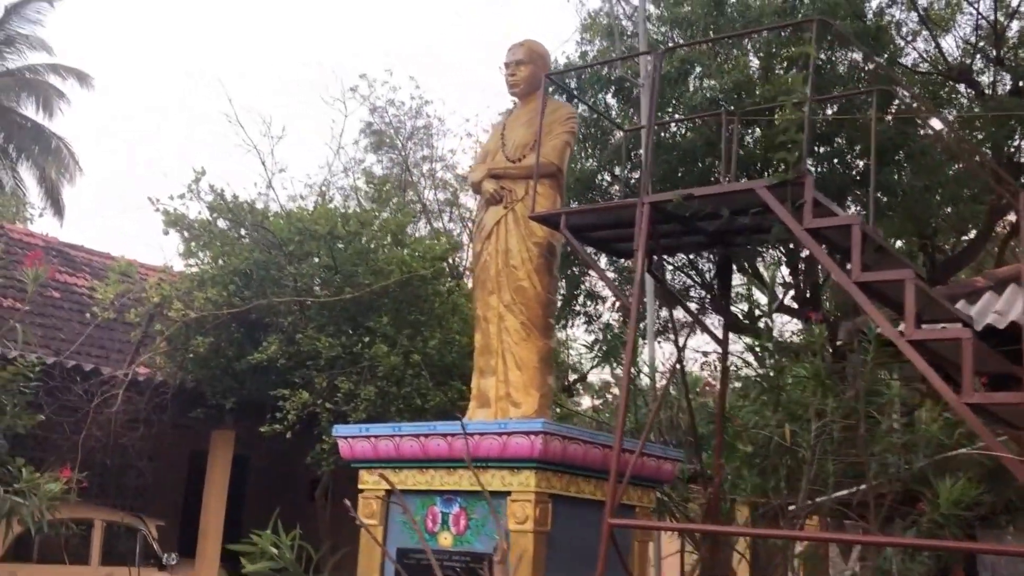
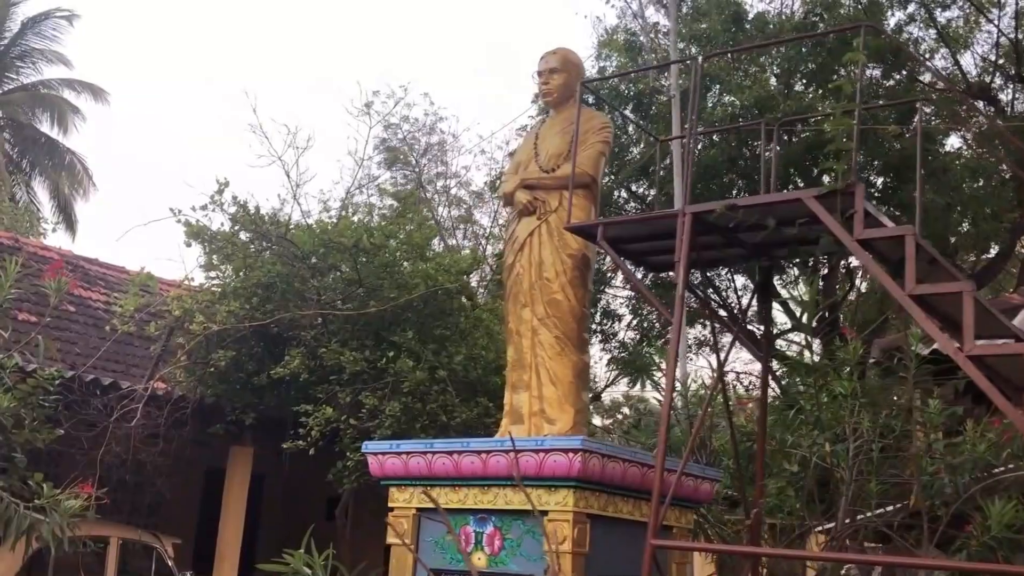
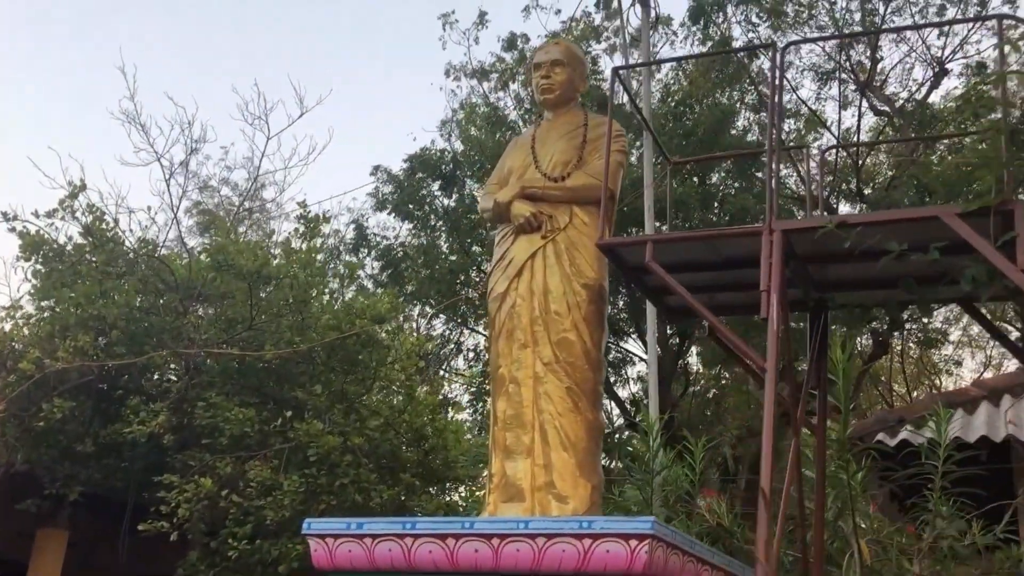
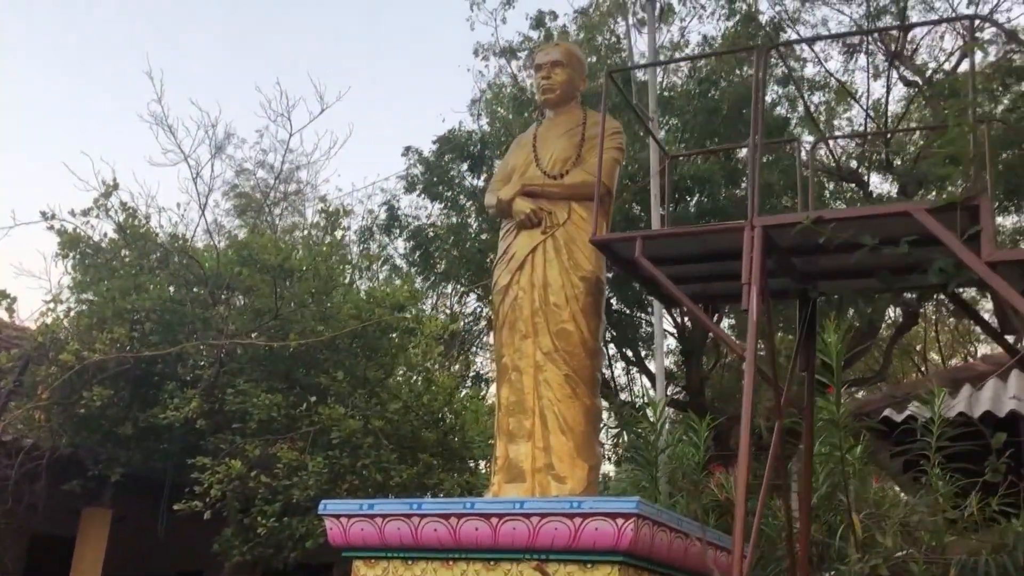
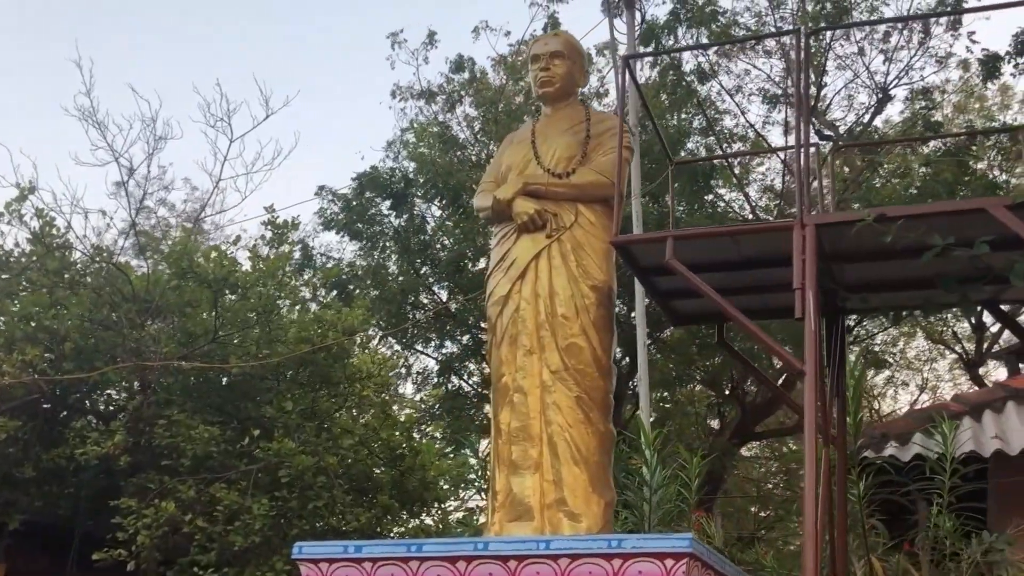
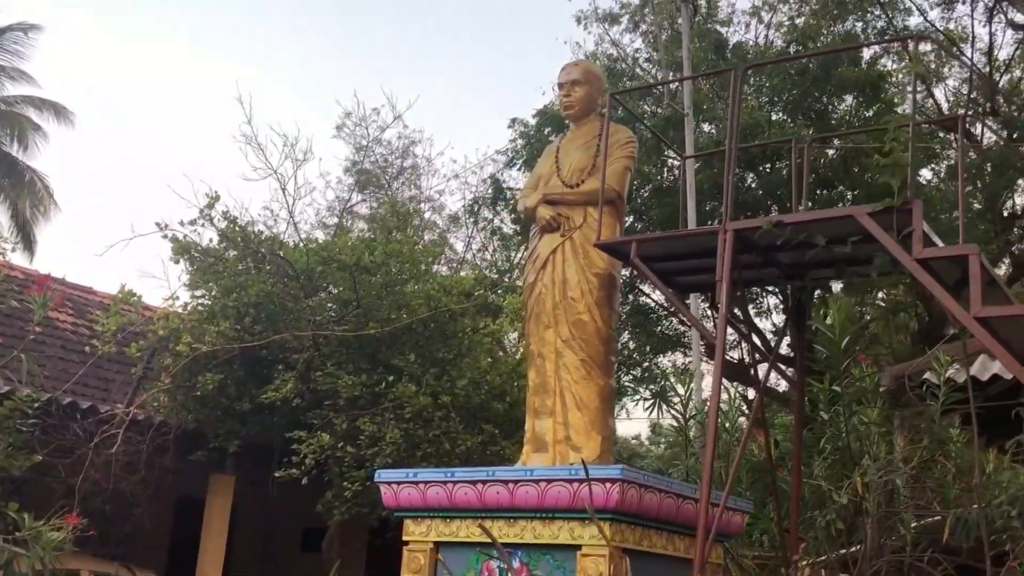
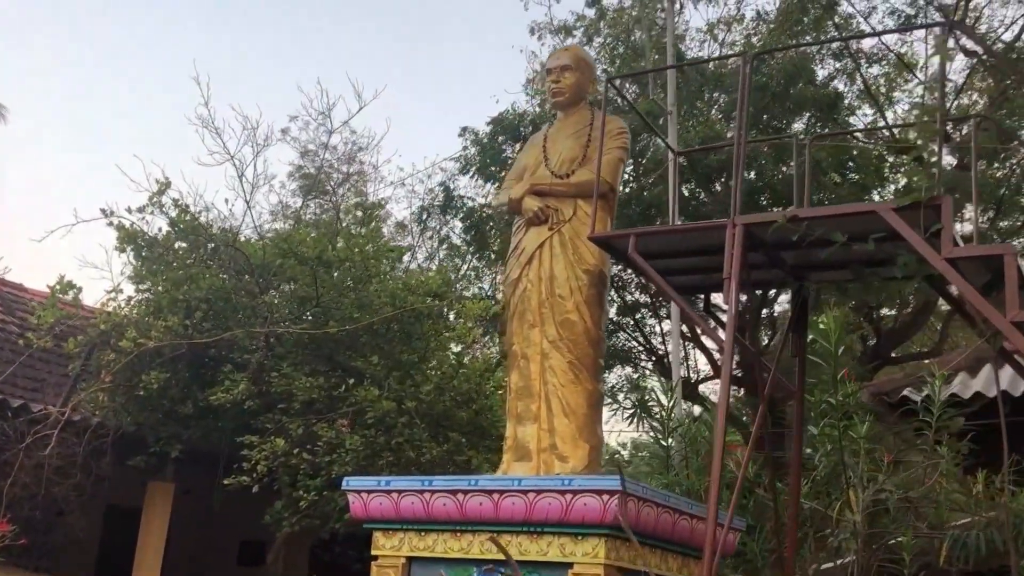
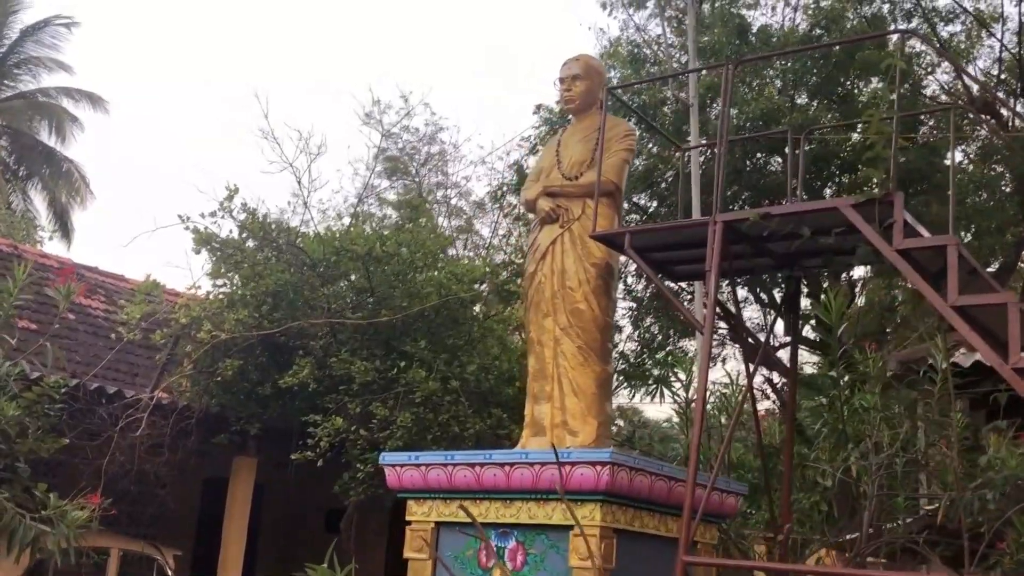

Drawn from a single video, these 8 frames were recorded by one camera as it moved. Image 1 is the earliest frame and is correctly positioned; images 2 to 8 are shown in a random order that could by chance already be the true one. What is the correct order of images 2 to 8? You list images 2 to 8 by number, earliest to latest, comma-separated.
2, 8, 6, 7, 4, 3, 5
